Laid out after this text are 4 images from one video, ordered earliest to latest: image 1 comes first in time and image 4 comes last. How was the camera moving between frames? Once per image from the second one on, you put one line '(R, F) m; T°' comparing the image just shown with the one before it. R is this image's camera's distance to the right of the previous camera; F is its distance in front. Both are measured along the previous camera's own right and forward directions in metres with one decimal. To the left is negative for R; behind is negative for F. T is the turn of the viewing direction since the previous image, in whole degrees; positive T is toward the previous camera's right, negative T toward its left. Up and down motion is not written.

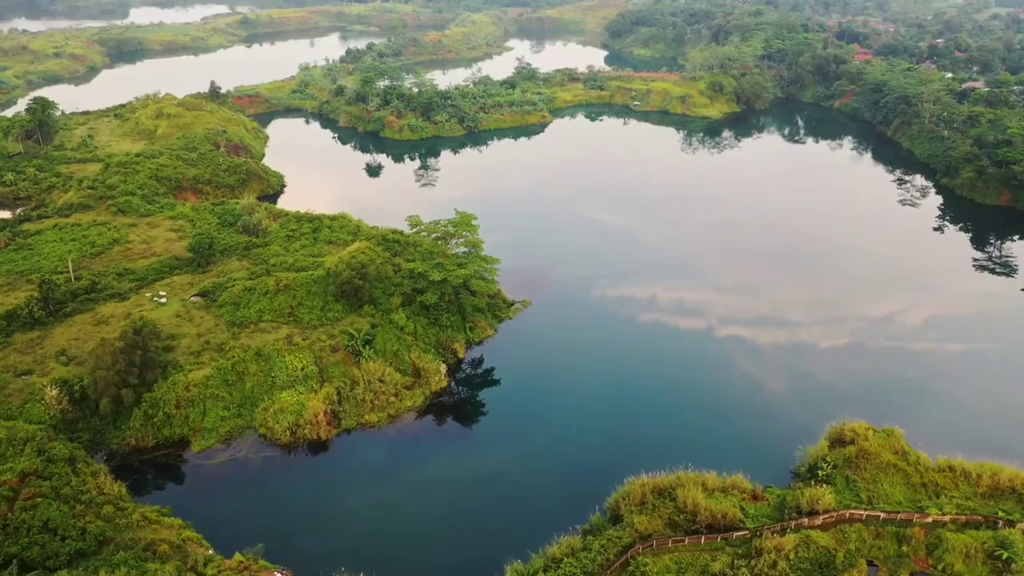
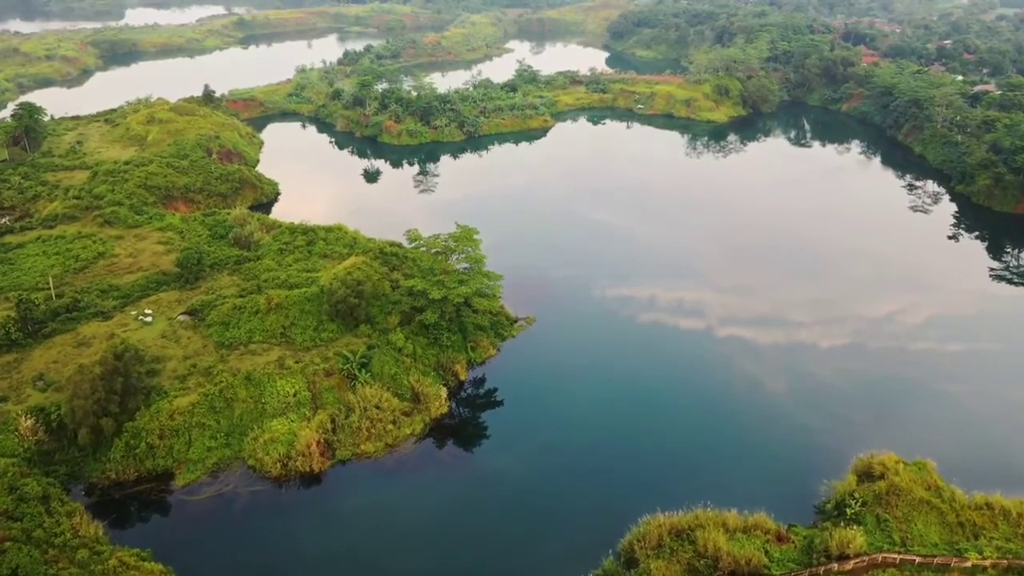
(-0.2, +1.6) m; 0°
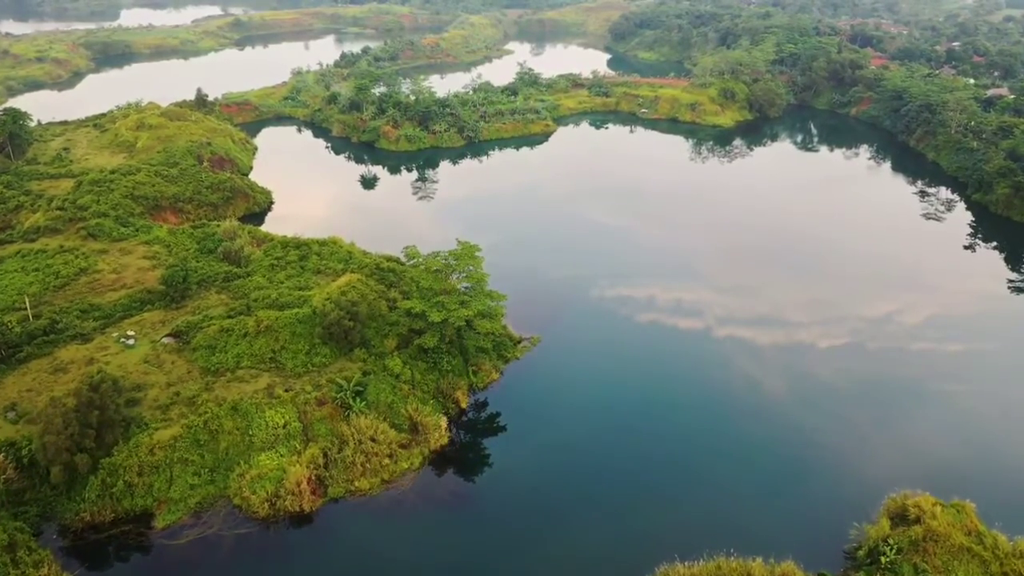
(-0.2, +1.8) m; 0°
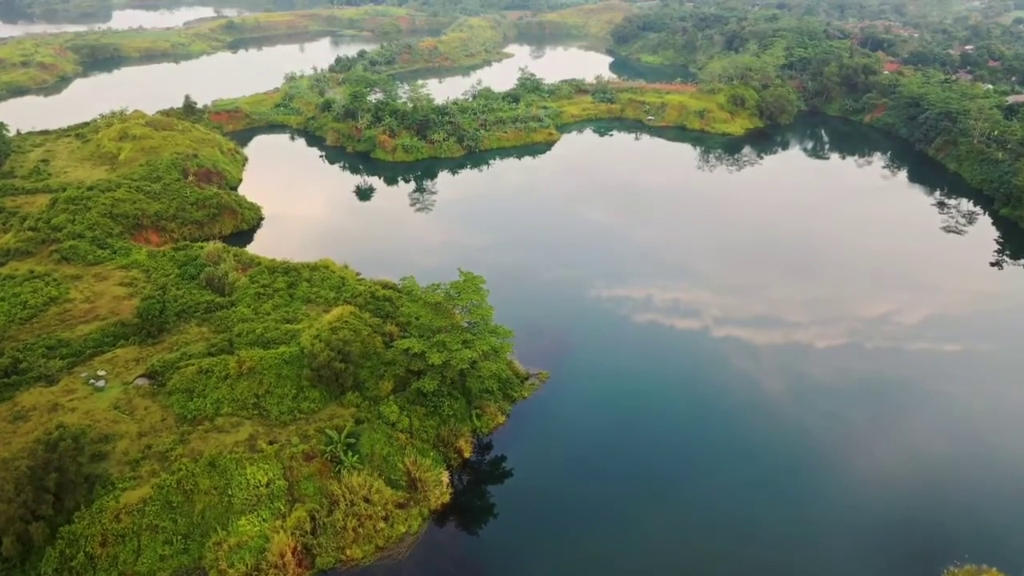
(-0.4, +2.6) m; 0°
